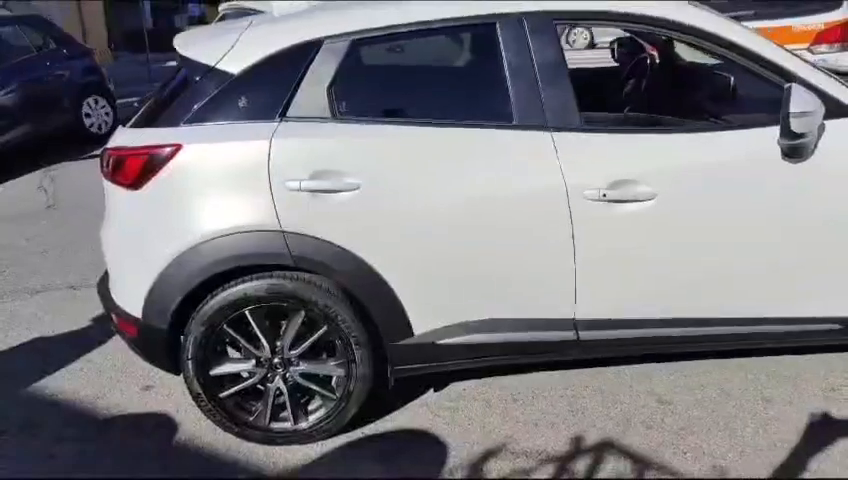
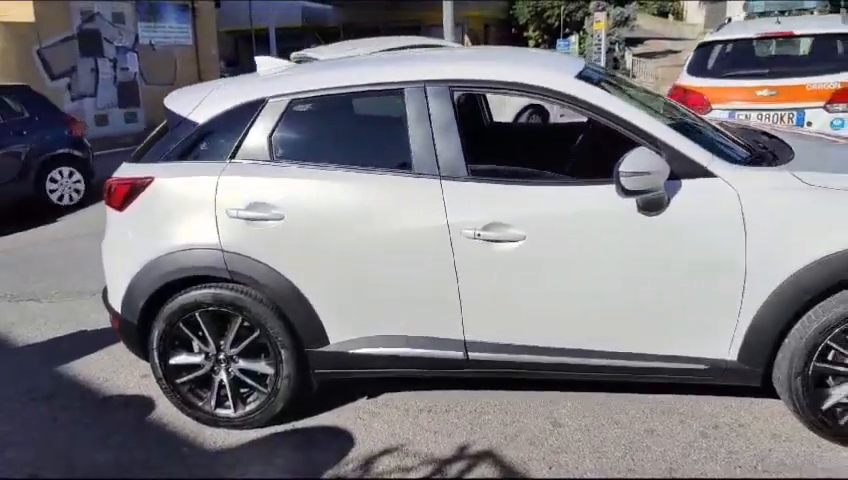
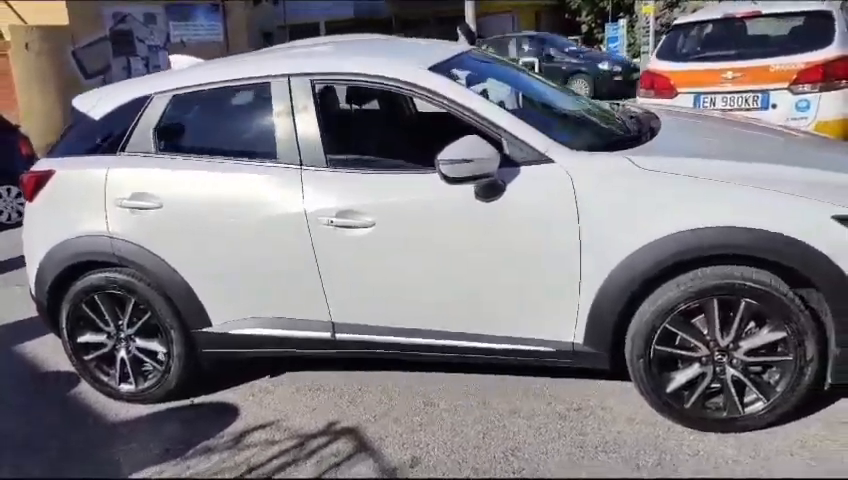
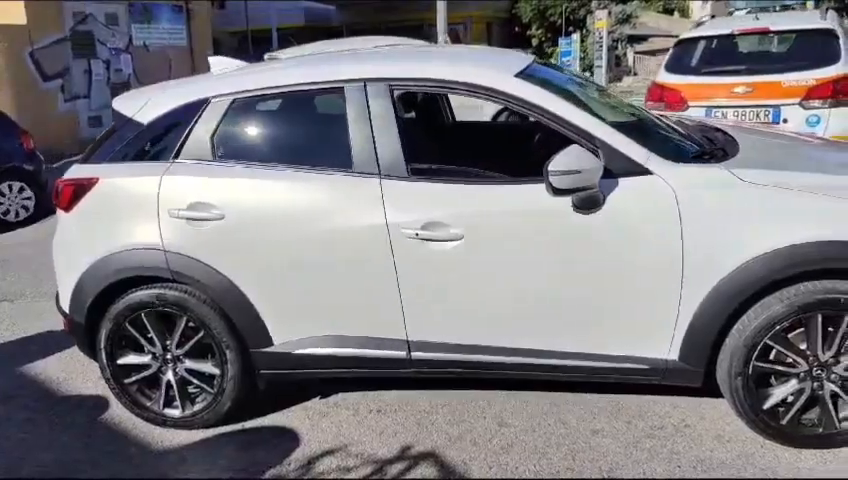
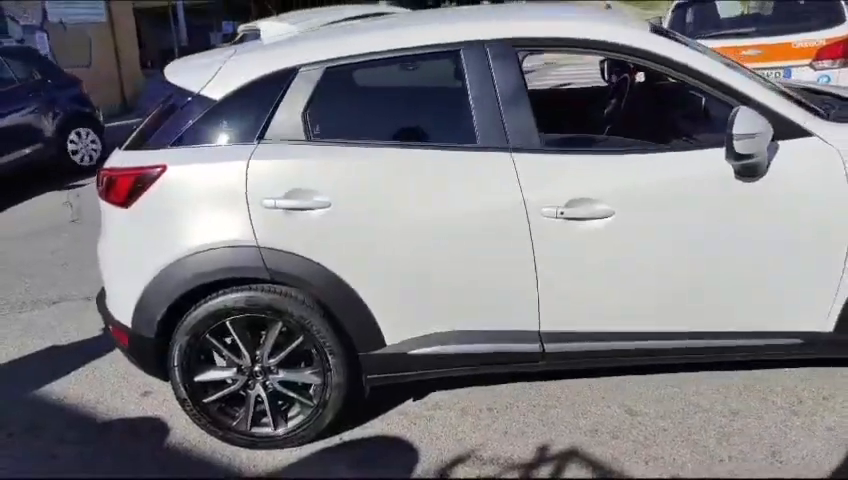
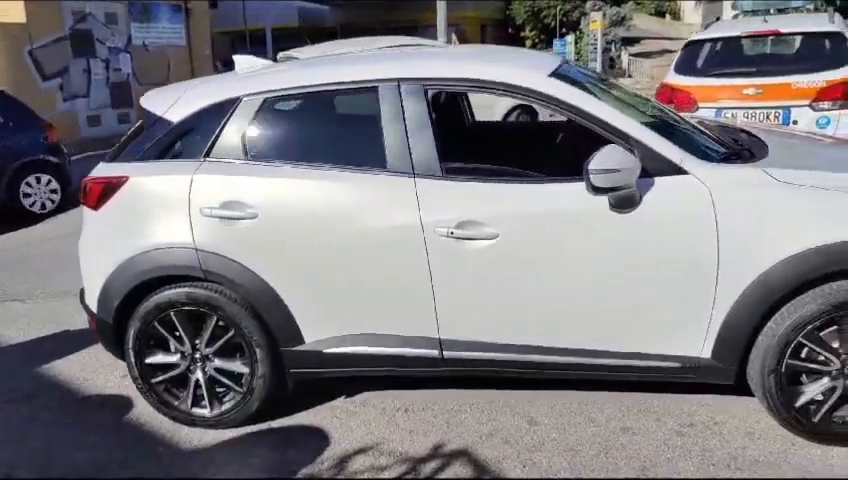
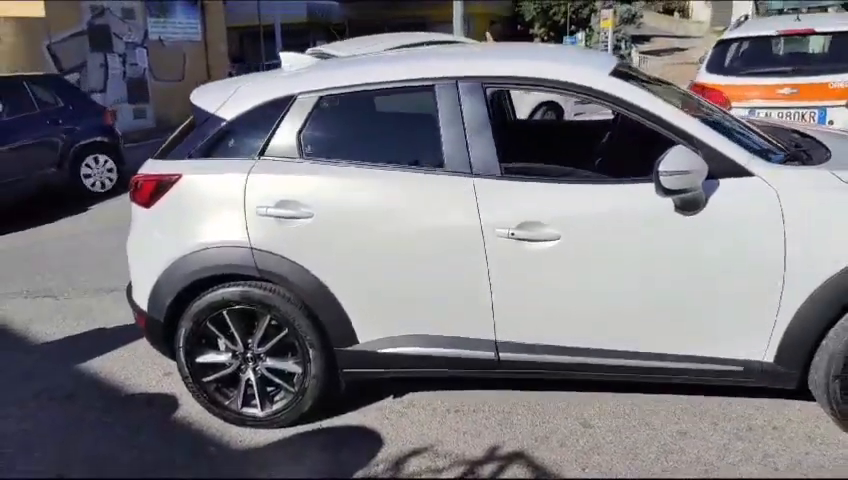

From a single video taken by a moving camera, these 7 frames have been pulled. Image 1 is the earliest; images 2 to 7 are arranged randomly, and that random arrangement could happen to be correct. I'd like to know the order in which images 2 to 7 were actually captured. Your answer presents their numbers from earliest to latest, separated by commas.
5, 7, 2, 6, 4, 3
